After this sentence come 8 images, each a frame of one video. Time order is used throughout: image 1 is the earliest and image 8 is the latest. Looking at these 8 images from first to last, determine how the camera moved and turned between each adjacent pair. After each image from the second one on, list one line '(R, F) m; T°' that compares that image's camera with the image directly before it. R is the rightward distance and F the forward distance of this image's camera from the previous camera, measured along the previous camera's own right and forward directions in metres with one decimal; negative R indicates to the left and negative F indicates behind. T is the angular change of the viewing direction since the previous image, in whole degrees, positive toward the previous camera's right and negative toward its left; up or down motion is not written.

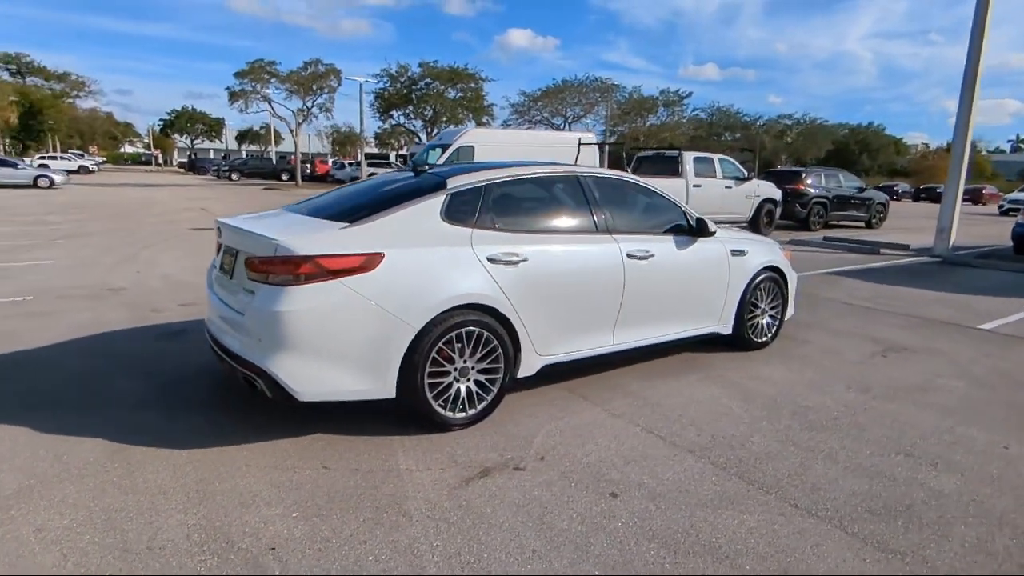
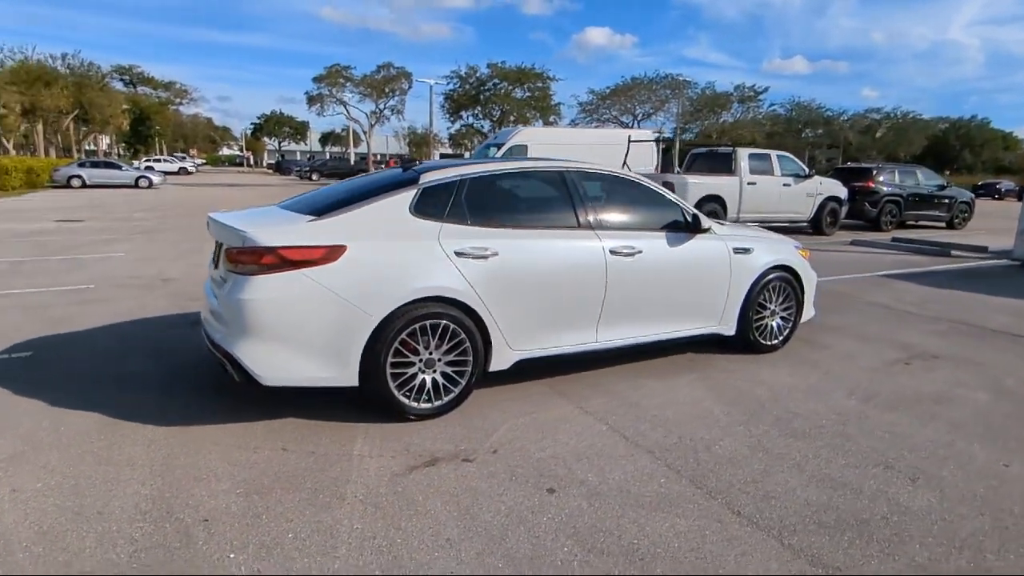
(+0.7, 0.0) m; -7°
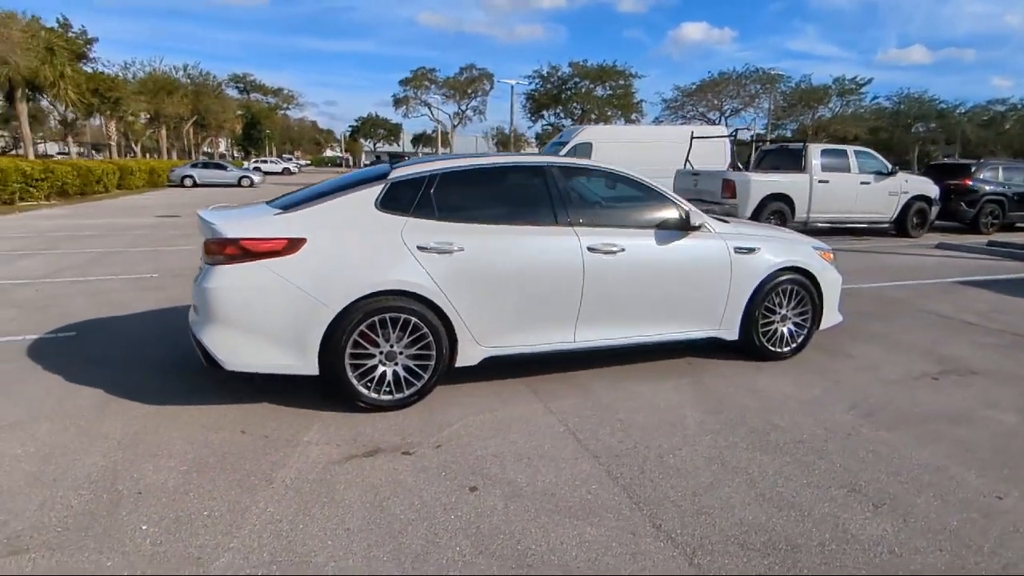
(+0.9, +0.1) m; -8°
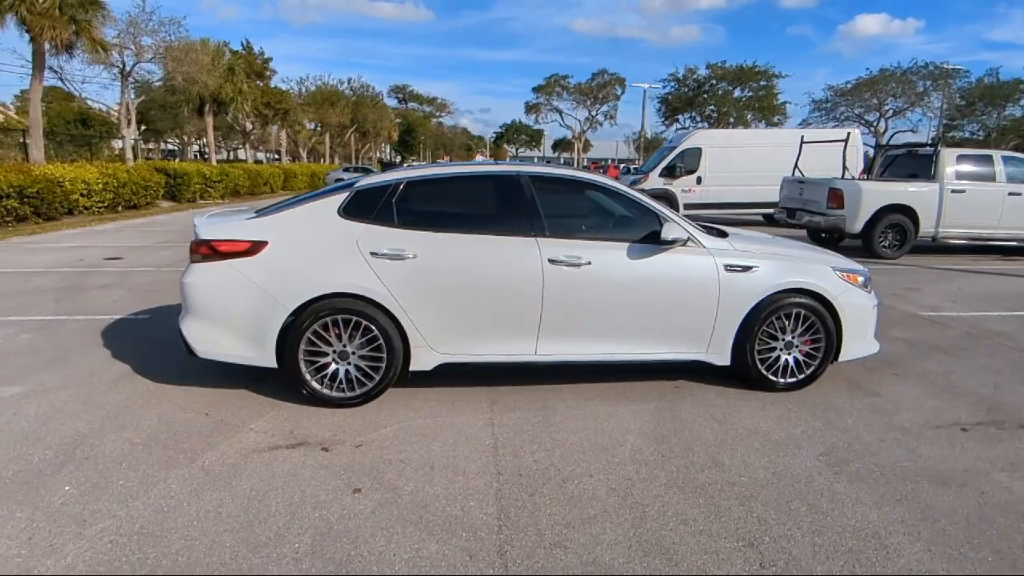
(+1.3, +0.2) m; -13°
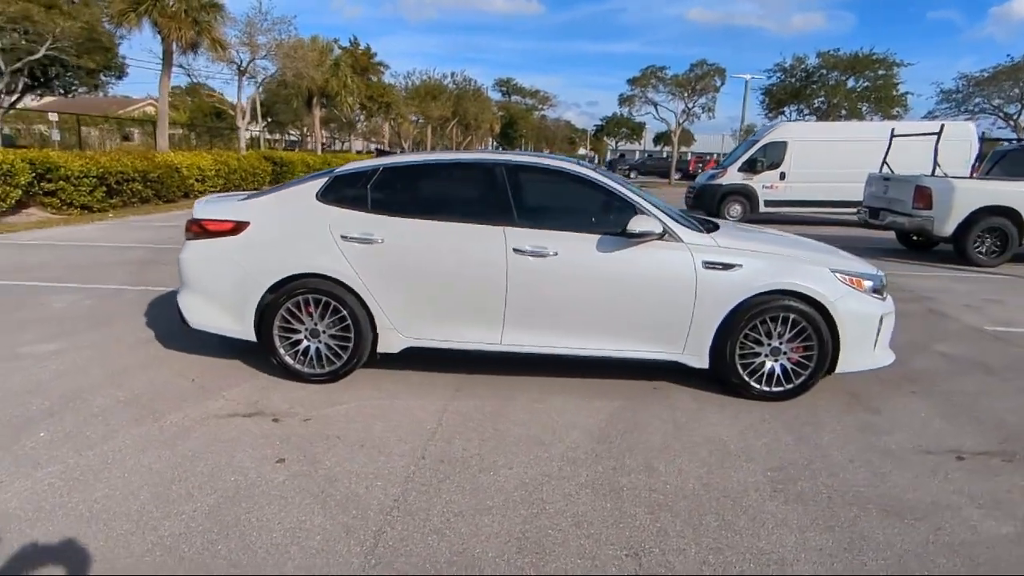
(+1.0, +0.1) m; -9°
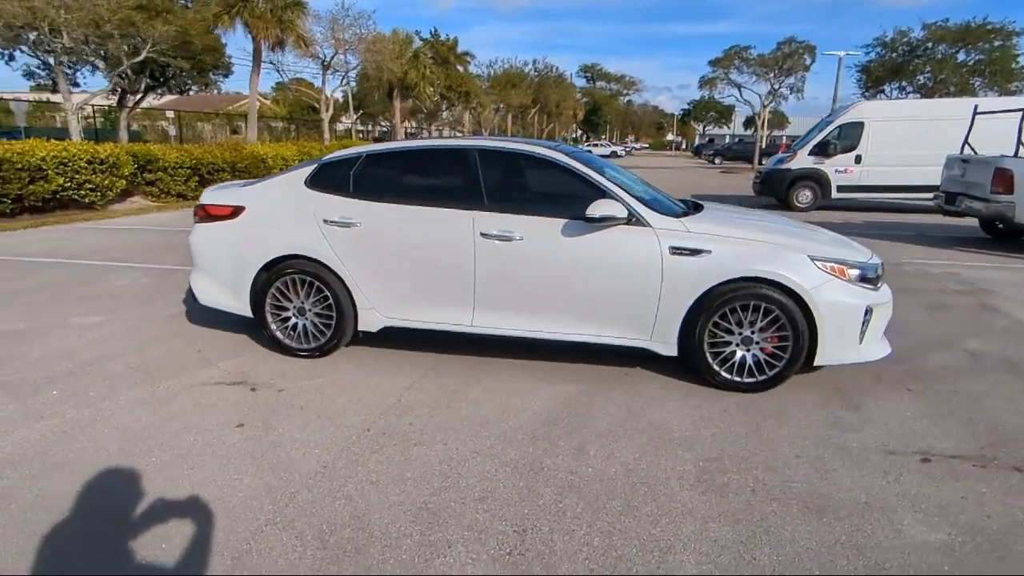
(+0.9, 0.0) m; -8°
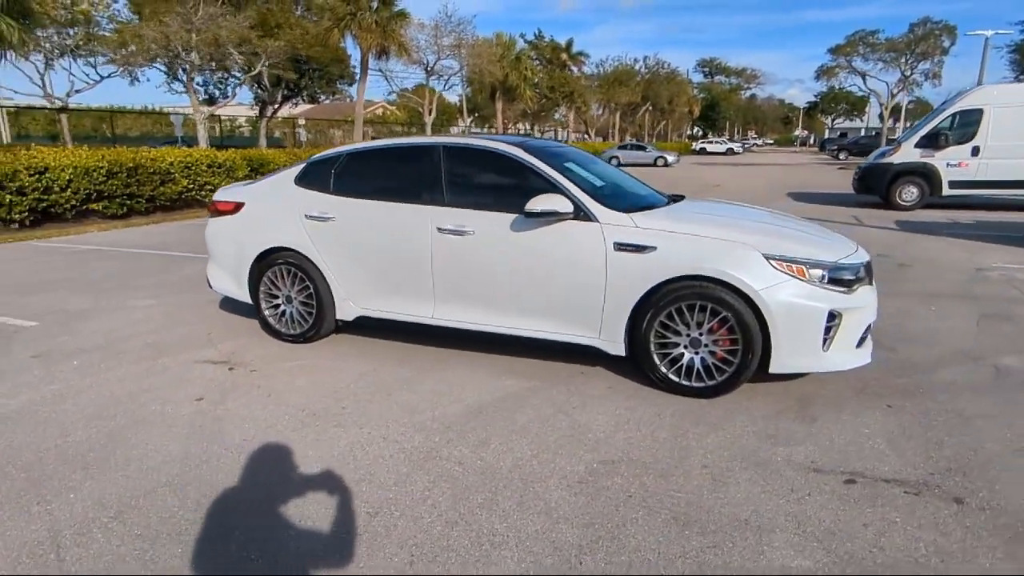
(+1.2, +0.1) m; -11°
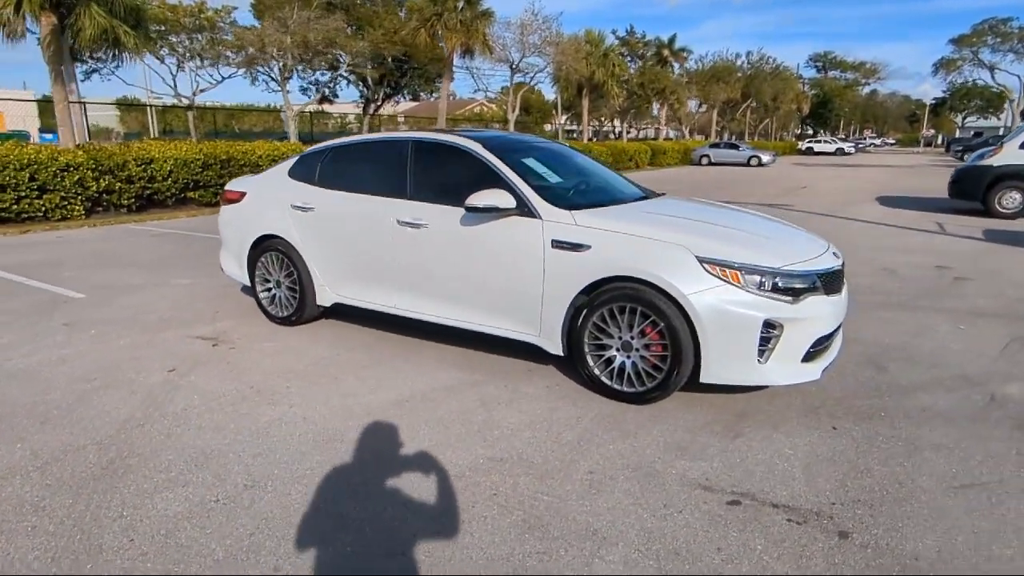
(+1.0, +0.1) m; -9°
